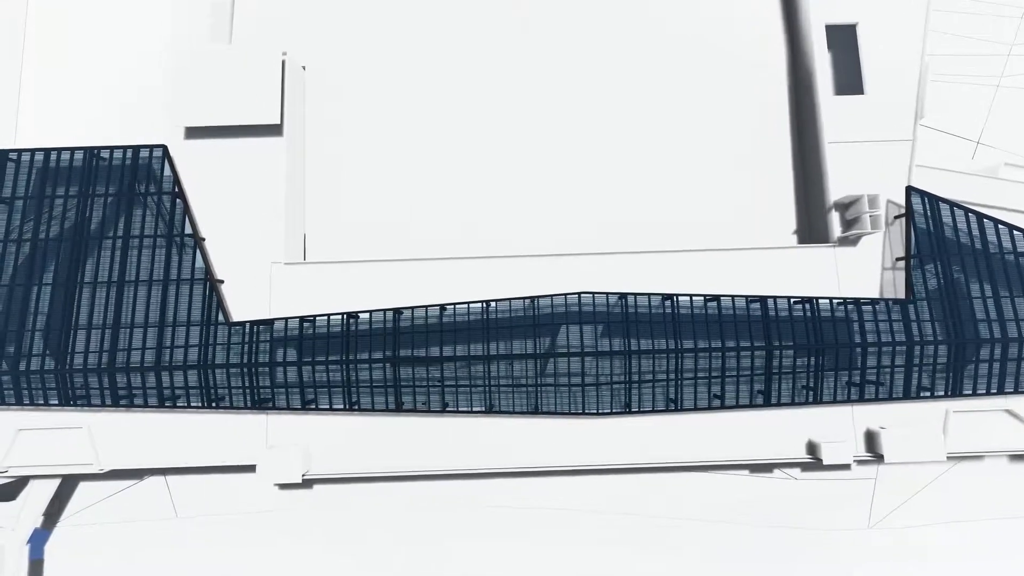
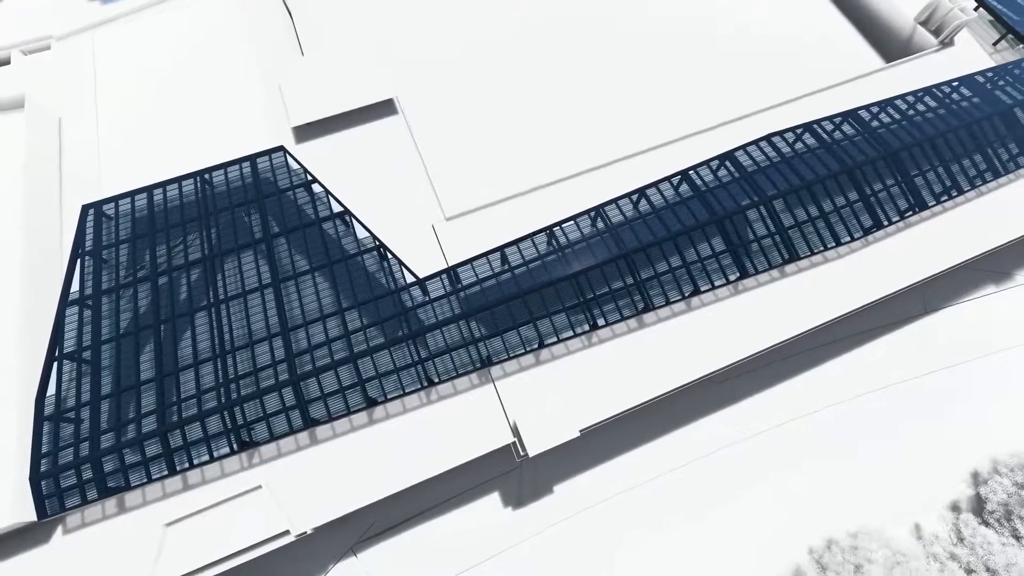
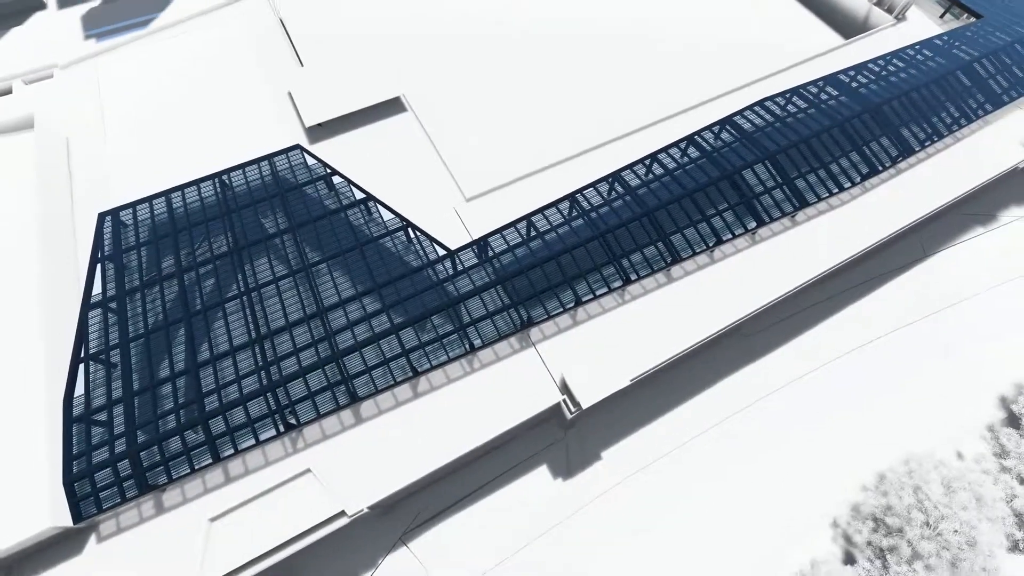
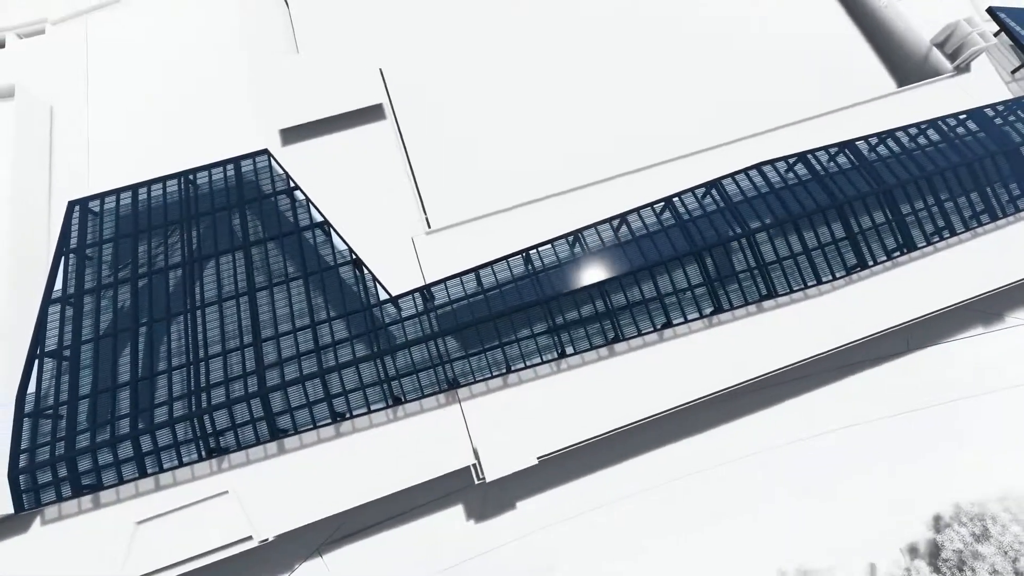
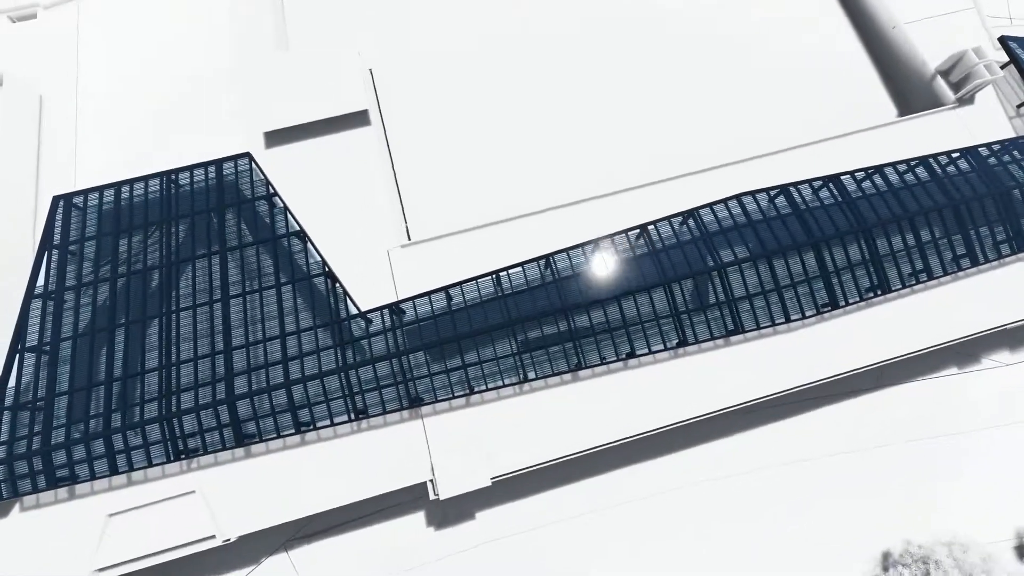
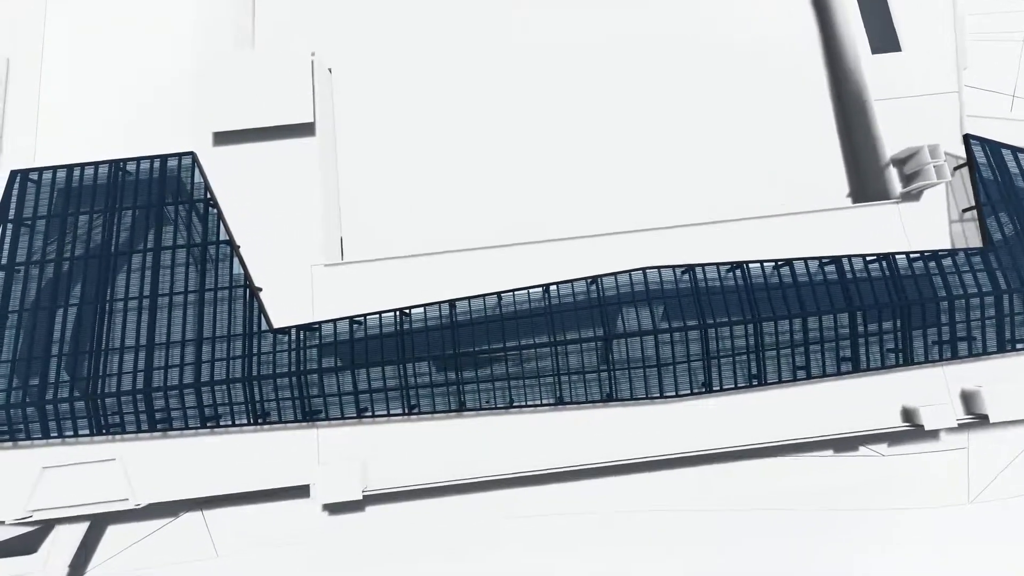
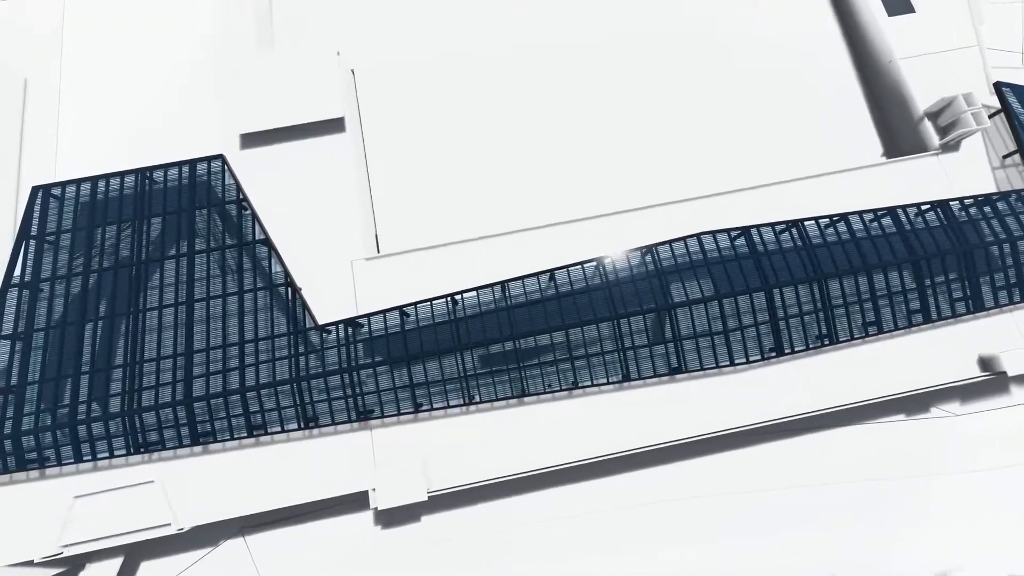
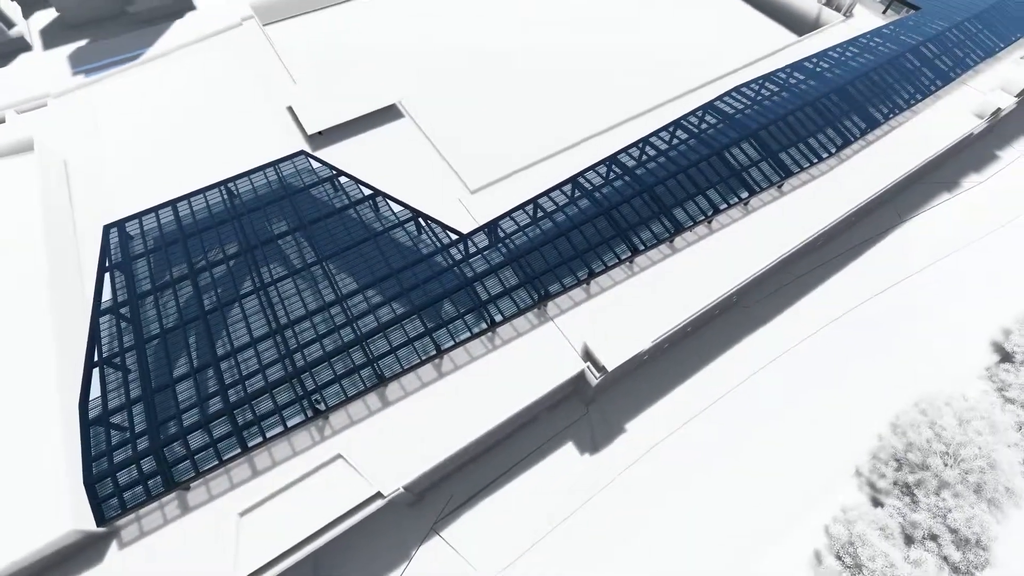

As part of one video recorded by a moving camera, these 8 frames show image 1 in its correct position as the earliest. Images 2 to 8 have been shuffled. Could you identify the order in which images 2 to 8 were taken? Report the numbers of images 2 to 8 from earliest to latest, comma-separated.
6, 7, 5, 4, 2, 3, 8
